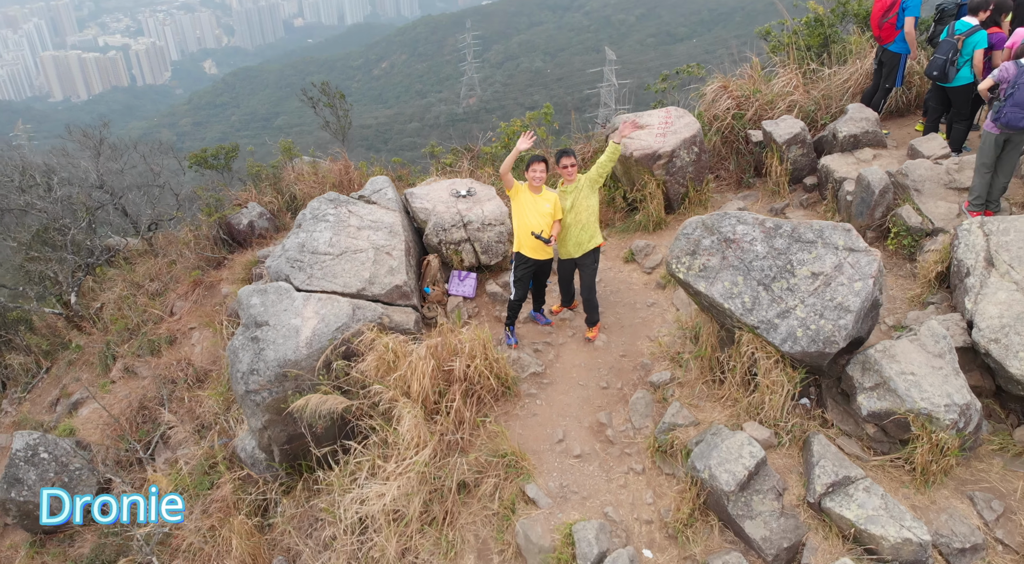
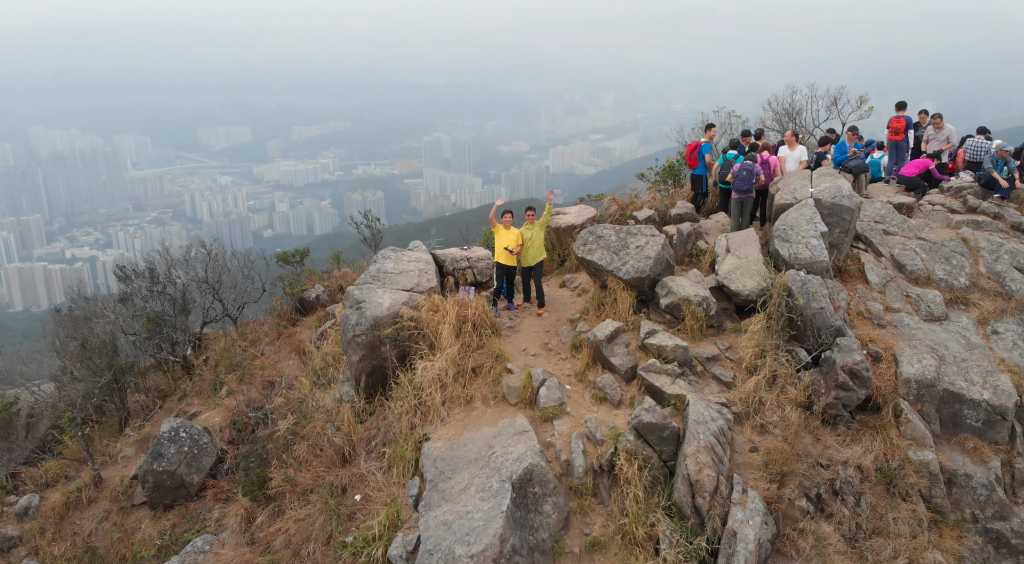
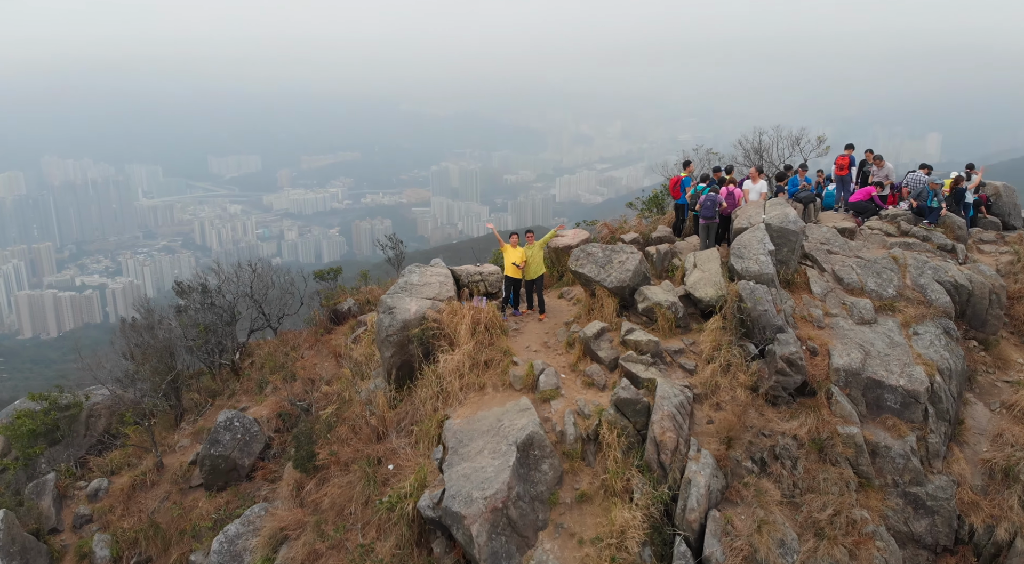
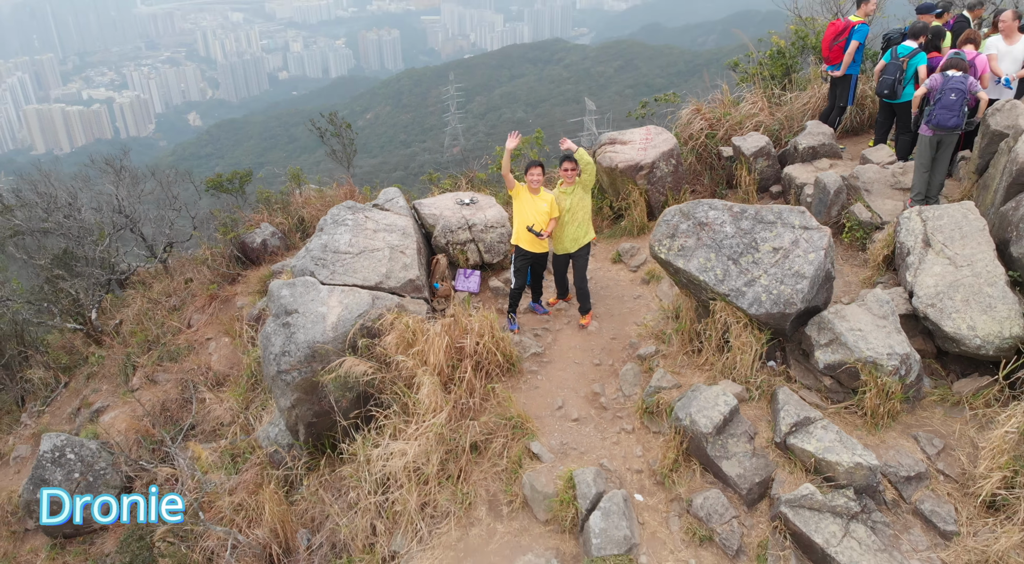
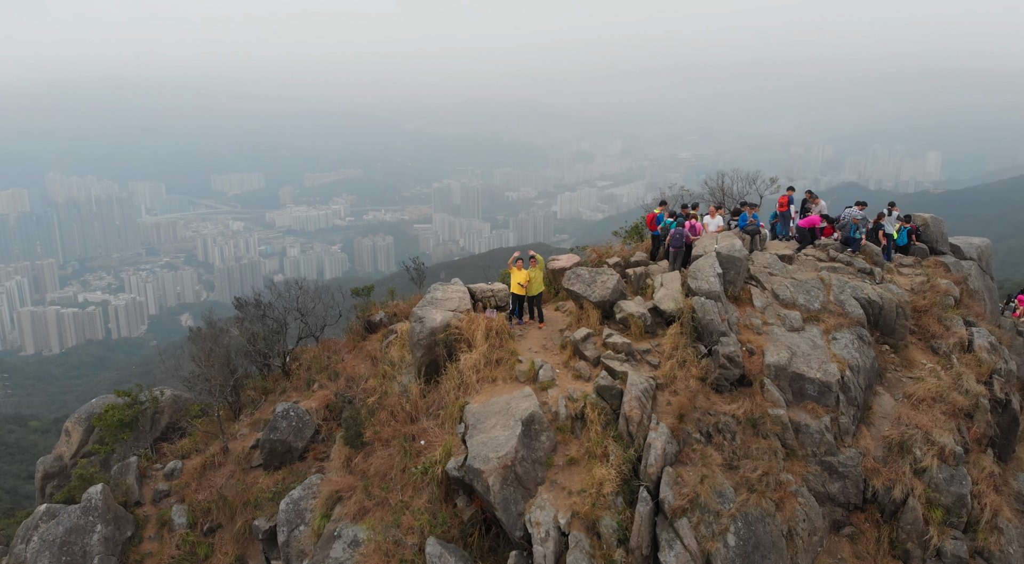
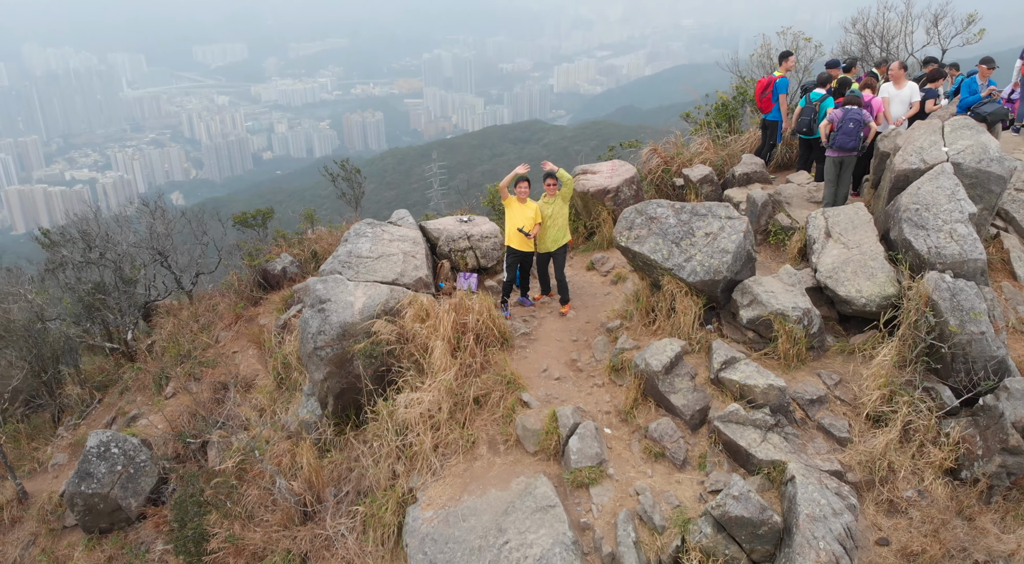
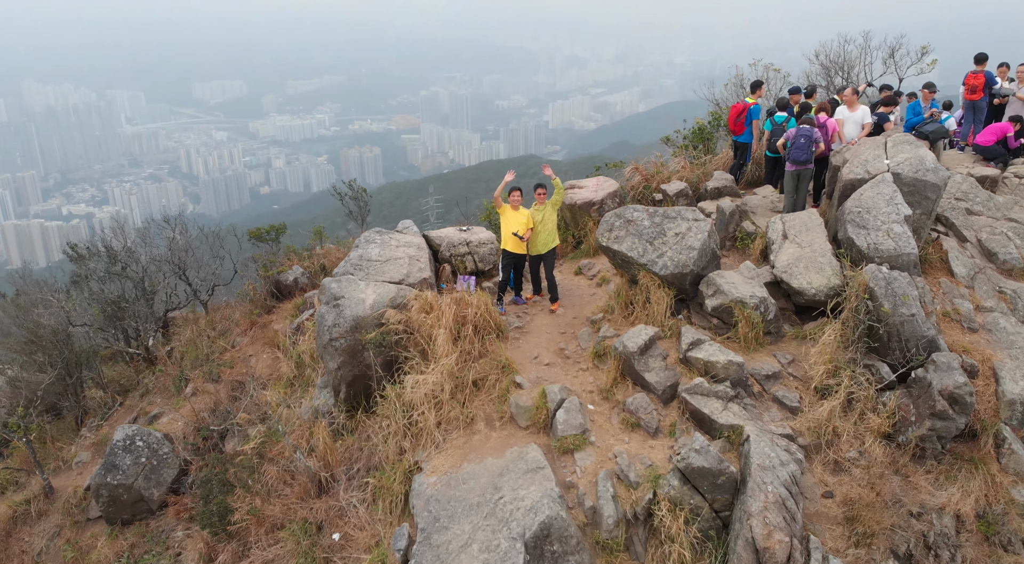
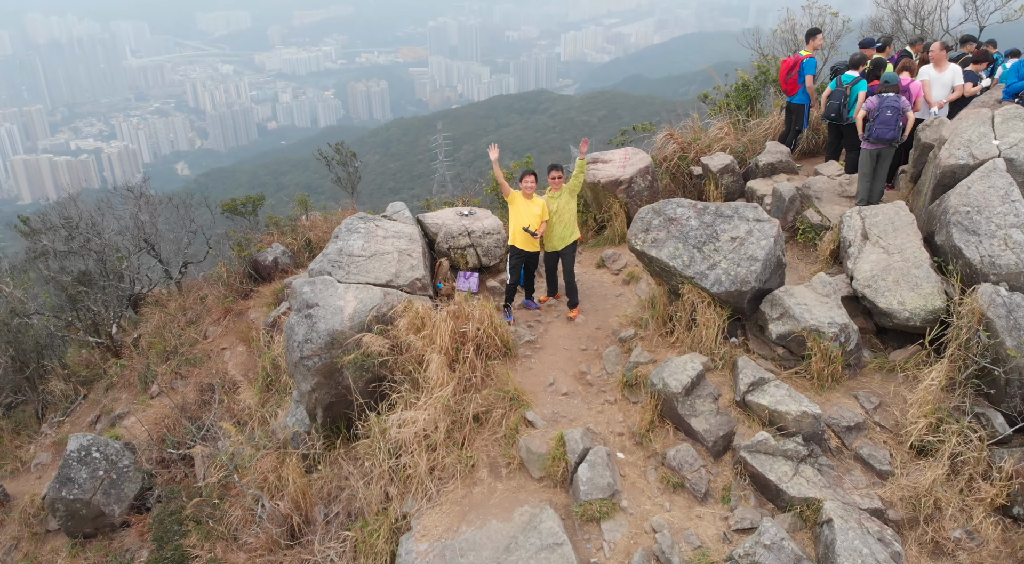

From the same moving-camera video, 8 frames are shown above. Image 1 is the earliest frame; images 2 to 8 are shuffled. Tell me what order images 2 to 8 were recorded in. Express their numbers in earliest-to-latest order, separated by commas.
4, 8, 6, 7, 2, 3, 5
